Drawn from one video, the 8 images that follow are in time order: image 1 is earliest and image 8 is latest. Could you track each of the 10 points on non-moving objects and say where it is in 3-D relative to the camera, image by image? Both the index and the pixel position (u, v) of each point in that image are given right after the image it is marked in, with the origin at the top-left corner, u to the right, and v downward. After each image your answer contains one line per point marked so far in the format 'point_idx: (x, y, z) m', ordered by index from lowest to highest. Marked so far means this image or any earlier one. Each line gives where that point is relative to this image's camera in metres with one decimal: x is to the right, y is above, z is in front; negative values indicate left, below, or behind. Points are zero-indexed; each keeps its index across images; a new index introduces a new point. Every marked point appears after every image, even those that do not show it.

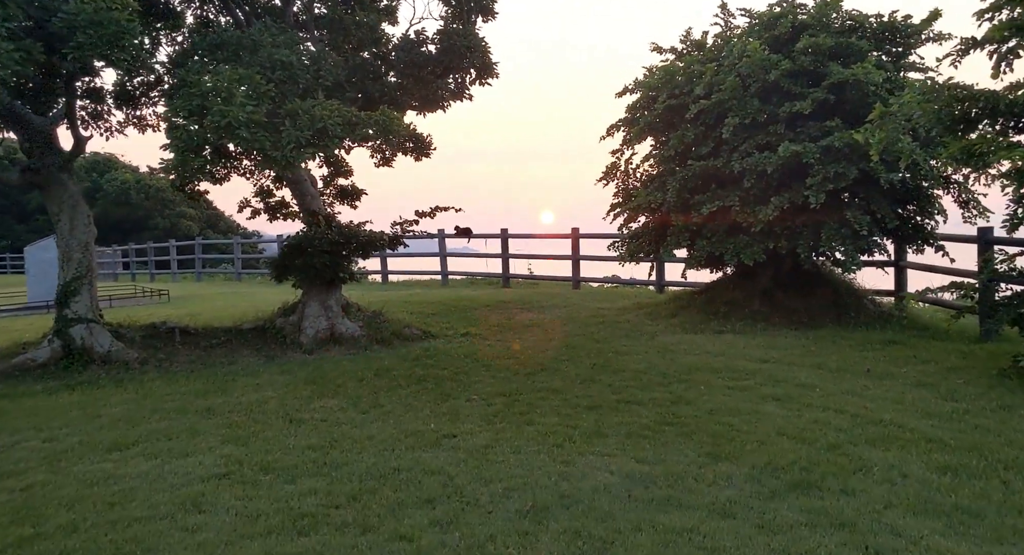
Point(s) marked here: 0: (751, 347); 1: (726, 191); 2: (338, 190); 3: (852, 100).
0: (+2.4, -0.7, +6.4) m
1: (+2.4, +1.0, +7.3) m
2: (-2.5, +1.3, +9.3) m
3: (+3.6, +1.9, +6.8) m
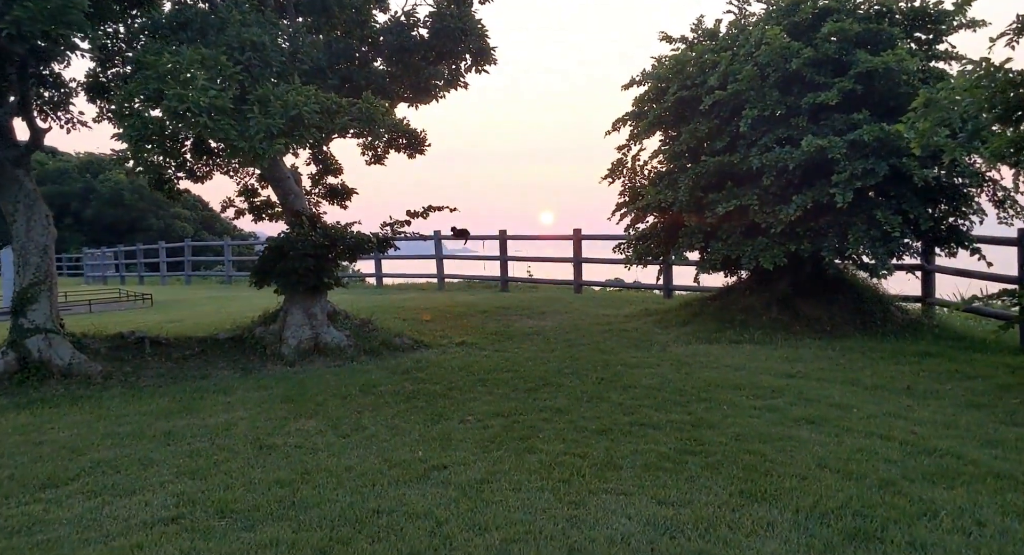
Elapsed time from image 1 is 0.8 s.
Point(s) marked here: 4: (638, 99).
0: (+2.4, -0.7, +5.9) m
1: (+2.4, +0.9, +6.8) m
2: (-2.5, +1.2, +8.7) m
3: (+3.6, +1.8, +6.3) m
4: (+1.5, +2.2, +7.8) m
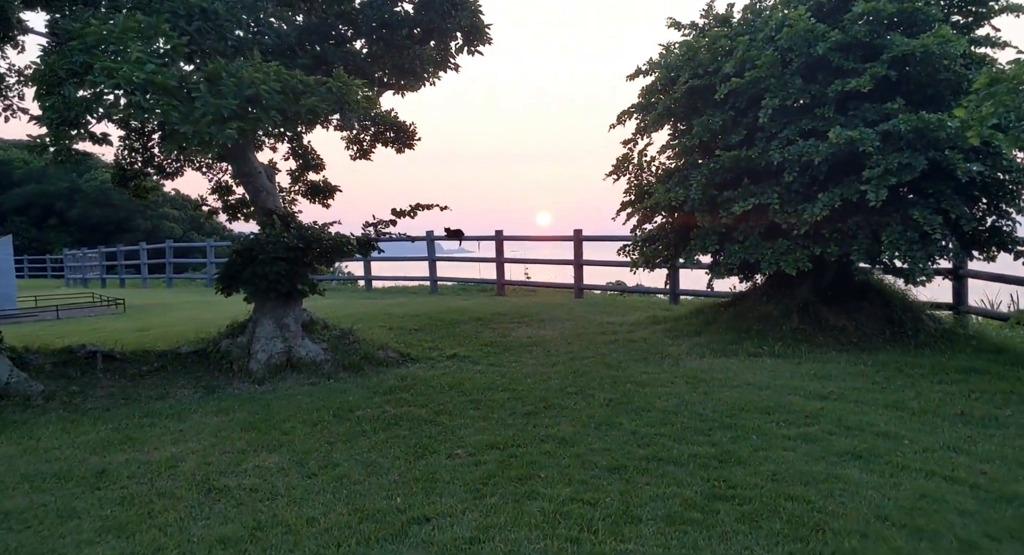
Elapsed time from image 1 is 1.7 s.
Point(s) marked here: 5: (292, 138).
0: (+2.3, -0.8, +5.2) m
1: (+2.4, +0.9, +6.2) m
2: (-2.5, +1.1, +8.1) m
3: (+3.5, +1.8, +5.7) m
4: (+1.5, +2.1, +7.2) m
5: (-2.7, +1.7, +7.9) m
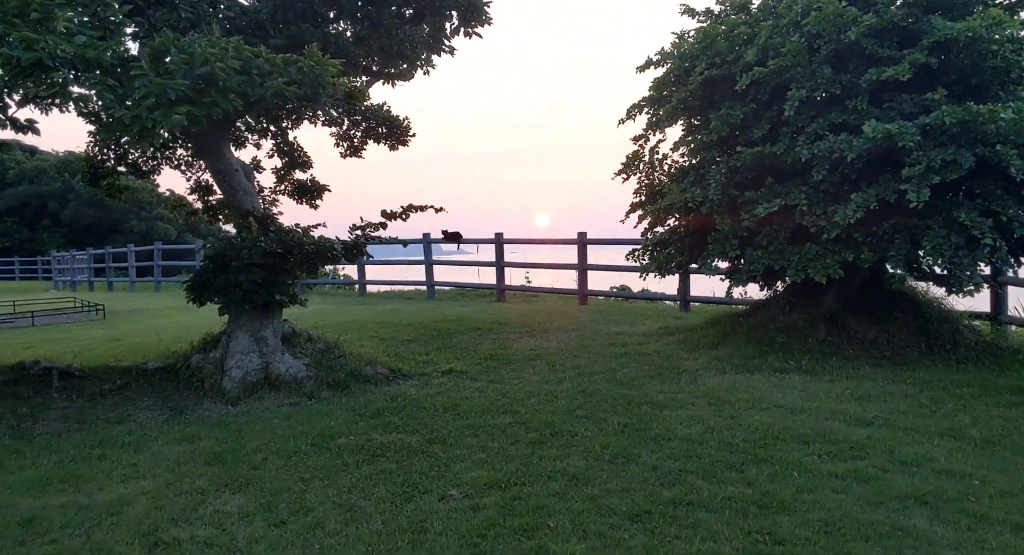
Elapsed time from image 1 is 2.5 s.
0: (+2.3, -0.9, +4.7) m
1: (+2.4, +0.8, +5.6) m
2: (-2.5, +1.1, +7.5) m
3: (+3.6, +1.7, +5.1) m
4: (+1.5, +2.0, +6.7) m
5: (-2.7, +1.6, +7.3) m
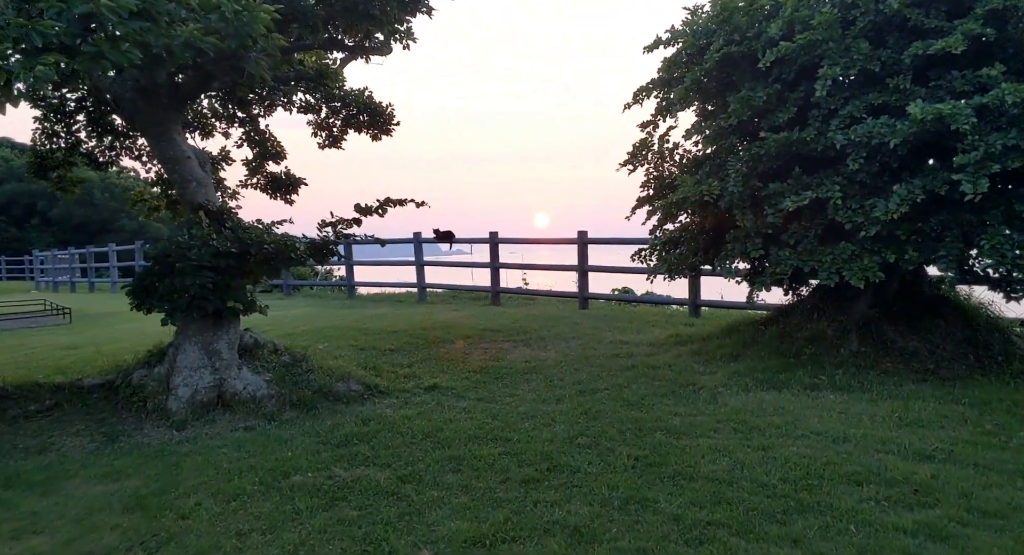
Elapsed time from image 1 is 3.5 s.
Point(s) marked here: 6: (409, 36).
0: (+2.3, -0.9, +4.0) m
1: (+2.3, +0.8, +5.0) m
2: (-2.6, +1.0, +6.8) m
3: (+3.5, +1.7, +4.5) m
4: (+1.4, +2.0, +6.0) m
5: (-2.7, +1.6, +6.6) m
6: (-0.8, +1.9, +5.0) m
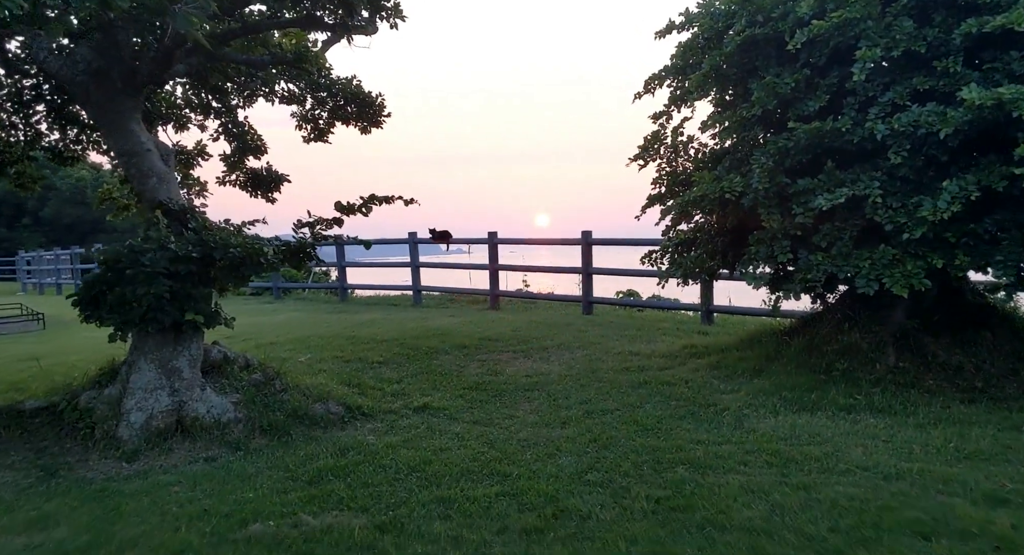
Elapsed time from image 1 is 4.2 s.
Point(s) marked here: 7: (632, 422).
0: (+2.3, -0.9, +3.5) m
1: (+2.3, +0.7, +4.4) m
2: (-2.6, +1.0, +6.3) m
3: (+3.5, +1.6, +3.9) m
4: (+1.4, +1.9, +5.5) m
5: (-2.7, +1.6, +6.1) m
6: (-0.8, +1.8, +4.5) m
7: (+0.8, -0.9, +4.1) m
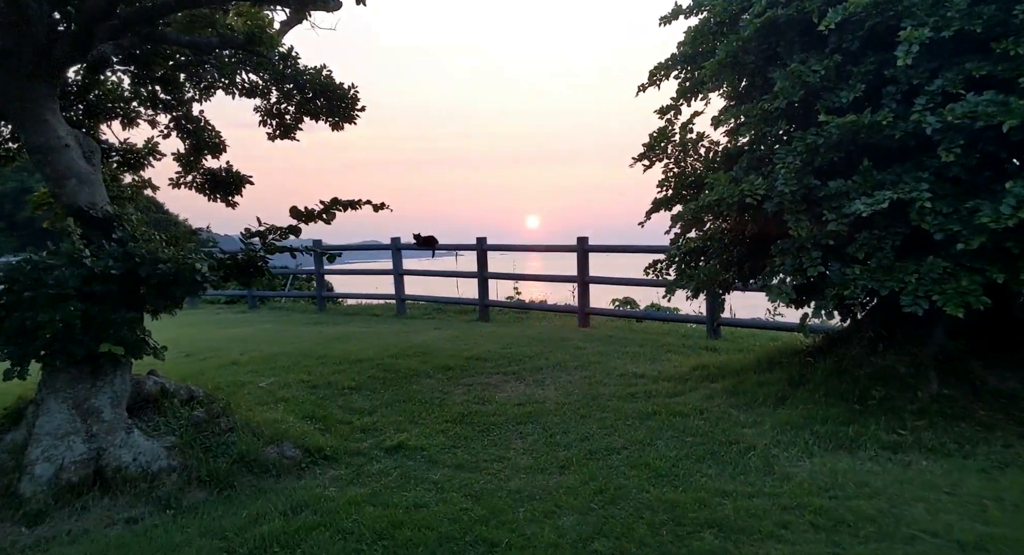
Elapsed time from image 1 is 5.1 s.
0: (+2.2, -1.0, +2.9) m
1: (+2.3, +0.6, +3.8) m
2: (-2.7, +0.9, +5.6) m
3: (+3.4, +1.5, +3.4) m
4: (+1.3, +1.8, +4.8) m
5: (-2.8, +1.4, +5.4) m
6: (-0.9, +1.7, +3.8) m
7: (+0.7, -1.0, +3.5) m
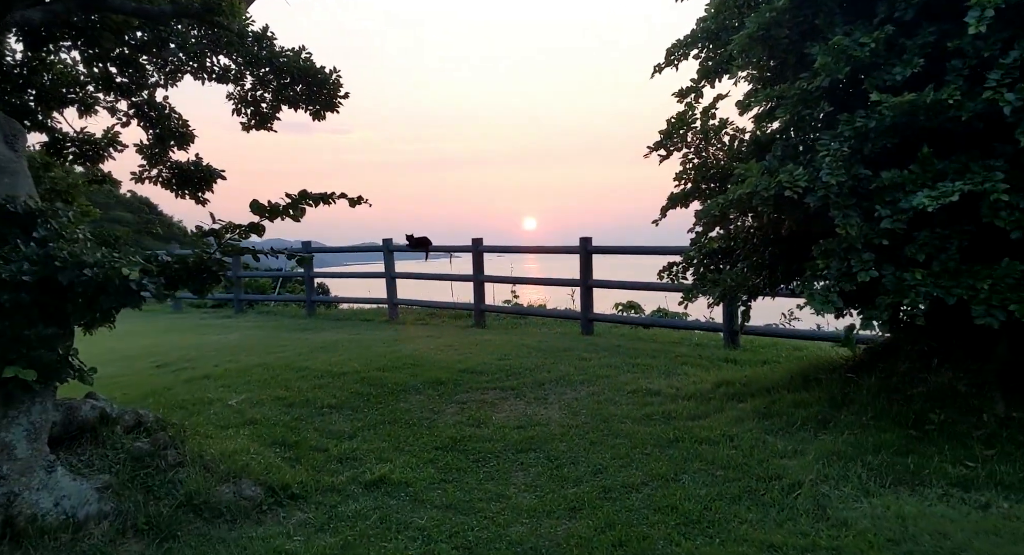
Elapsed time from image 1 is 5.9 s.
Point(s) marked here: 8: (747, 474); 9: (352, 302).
0: (+2.2, -1.1, +2.3) m
1: (+2.3, +0.6, +3.3) m
2: (-2.7, +0.8, +5.1) m
3: (+3.4, +1.5, +2.8) m
4: (+1.3, +1.8, +4.3) m
5: (-2.8, +1.4, +4.8) m
6: (-0.9, +1.7, +3.3) m
7: (+0.7, -1.0, +2.9) m
8: (+1.2, -1.0, +3.2) m
9: (-2.5, -0.4, +10.0) m
